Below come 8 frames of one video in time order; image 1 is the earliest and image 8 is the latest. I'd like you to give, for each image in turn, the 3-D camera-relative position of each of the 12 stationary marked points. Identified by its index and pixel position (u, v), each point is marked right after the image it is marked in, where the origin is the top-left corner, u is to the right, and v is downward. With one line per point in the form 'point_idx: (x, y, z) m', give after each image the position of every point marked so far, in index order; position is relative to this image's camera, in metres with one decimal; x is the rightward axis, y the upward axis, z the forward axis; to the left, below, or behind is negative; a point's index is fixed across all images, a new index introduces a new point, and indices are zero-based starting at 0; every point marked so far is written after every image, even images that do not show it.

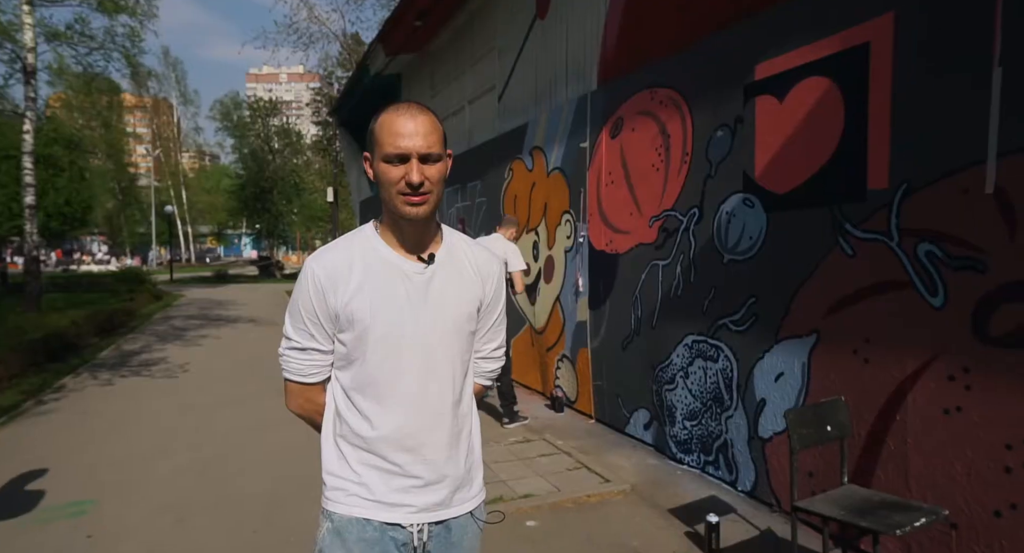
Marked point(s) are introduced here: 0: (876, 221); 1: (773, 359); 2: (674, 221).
0: (+1.9, +0.3, +3.1) m
1: (+1.7, -0.5, +3.7) m
2: (+1.3, +0.4, +4.6) m
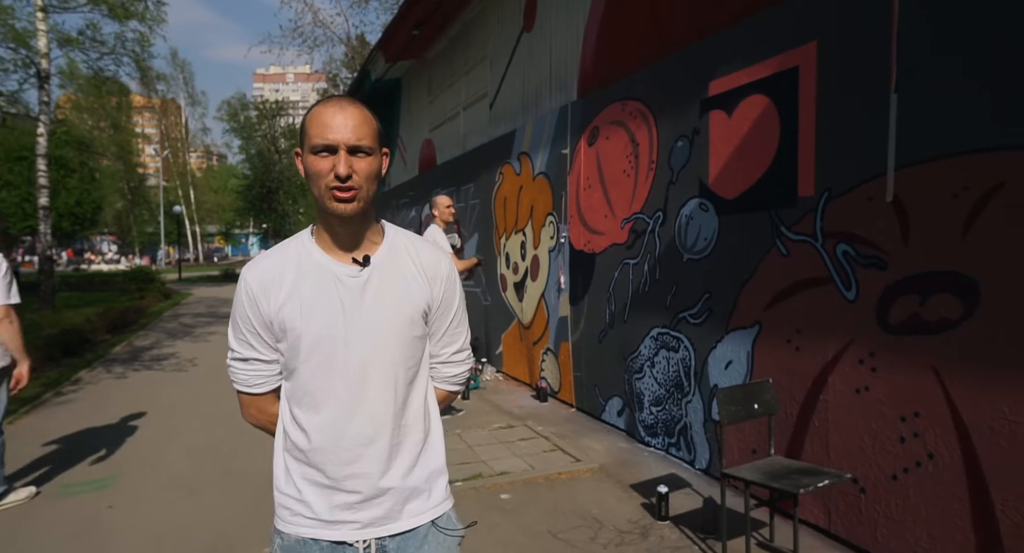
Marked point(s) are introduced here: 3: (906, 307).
0: (+1.7, +0.3, +3.5) m
1: (+1.5, -0.5, +4.1) m
2: (+1.1, +0.4, +5.0) m
3: (+2.0, -0.2, +2.9) m
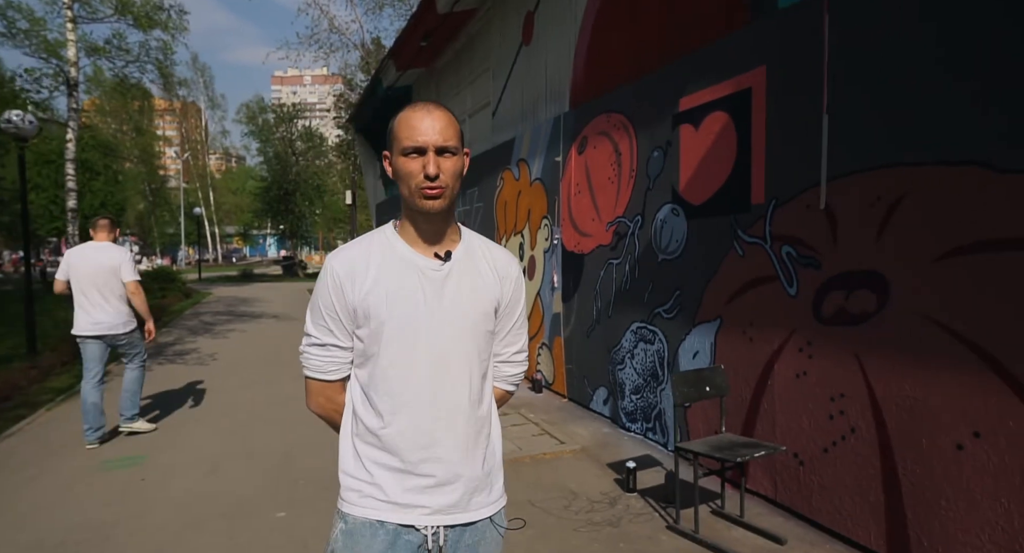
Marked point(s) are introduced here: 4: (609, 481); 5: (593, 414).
0: (+1.6, +0.3, +3.9) m
1: (+1.4, -0.5, +4.5) m
2: (+1.0, +0.5, +5.5) m
3: (+1.8, -0.1, +3.4) m
4: (+0.7, -1.5, +4.3) m
5: (+0.8, -1.4, +6.0) m
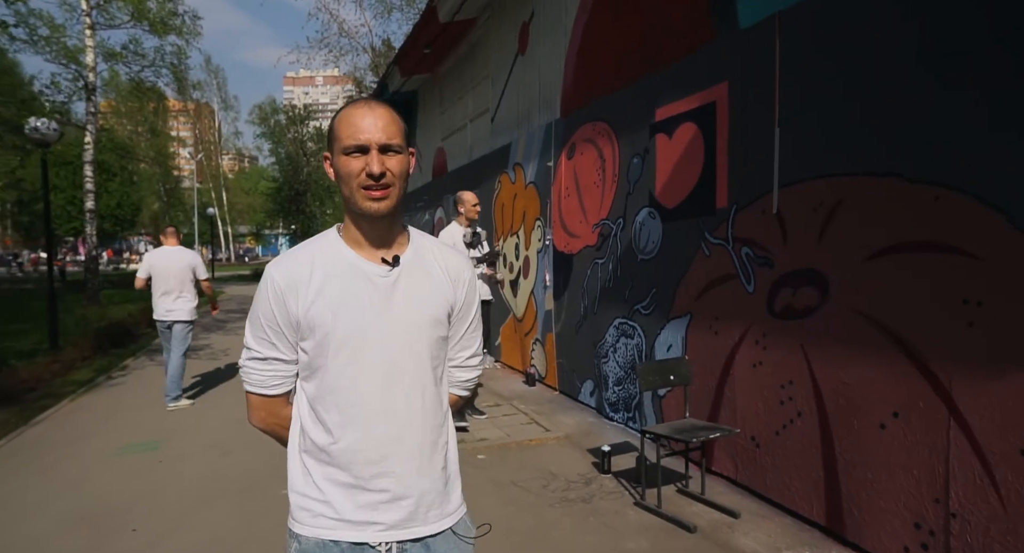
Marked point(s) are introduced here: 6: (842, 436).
0: (+1.5, +0.3, +4.3) m
1: (+1.3, -0.5, +4.9) m
2: (+0.9, +0.5, +5.8) m
3: (+1.7, -0.1, +3.7) m
4: (+0.6, -1.5, +4.7) m
5: (+0.7, -1.4, +6.3) m
6: (+1.8, -0.9, +3.3) m
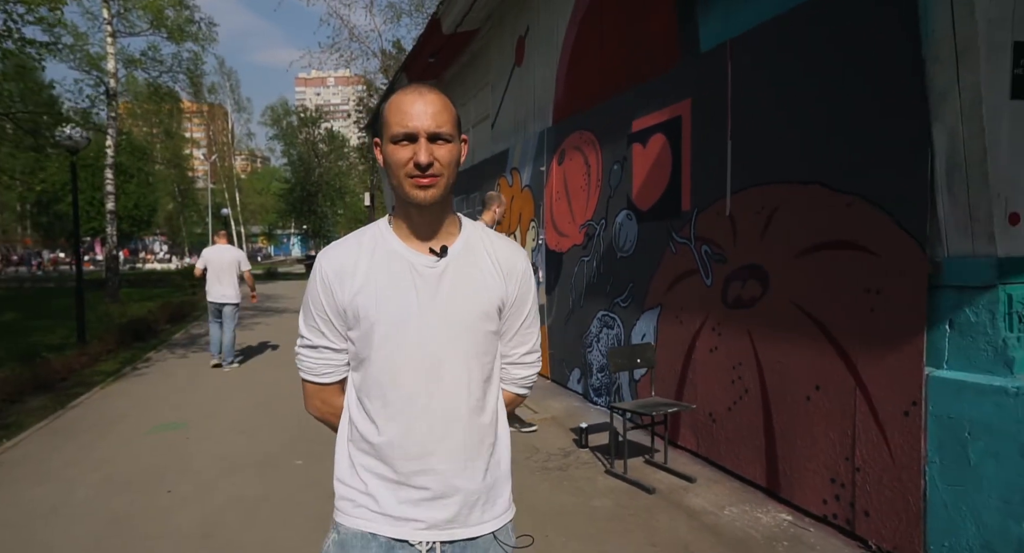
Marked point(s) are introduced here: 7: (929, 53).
0: (+1.4, +0.4, +4.8) m
1: (+1.2, -0.4, +5.4) m
2: (+0.9, +0.5, +6.4) m
3: (+1.6, -0.1, +4.2) m
4: (+0.5, -1.4, +5.2) m
5: (+0.7, -1.3, +6.9) m
6: (+1.7, -0.8, +3.8) m
7: (+2.0, +1.0, +2.8) m
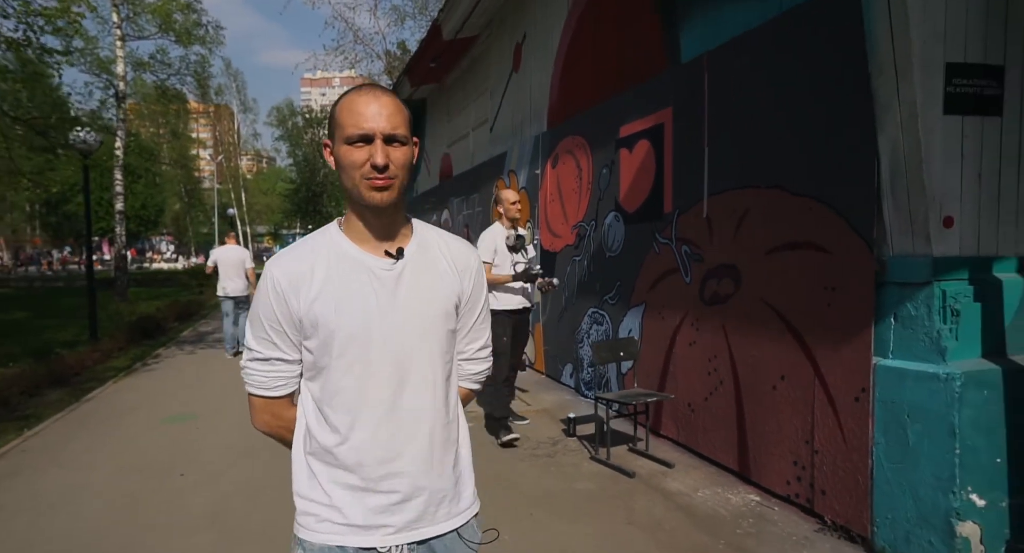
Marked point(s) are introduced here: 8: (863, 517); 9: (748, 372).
0: (+1.3, +0.4, +5.1) m
1: (+1.1, -0.4, +5.7) m
2: (+0.8, +0.5, +6.6) m
3: (+1.5, -0.1, +4.5) m
4: (+0.4, -1.4, +5.5) m
5: (+0.6, -1.3, +7.2) m
6: (+1.6, -0.8, +4.1) m
7: (+1.9, +1.1, +3.0) m
8: (+1.9, -1.3, +3.2) m
9: (+1.6, -0.7, +4.1) m
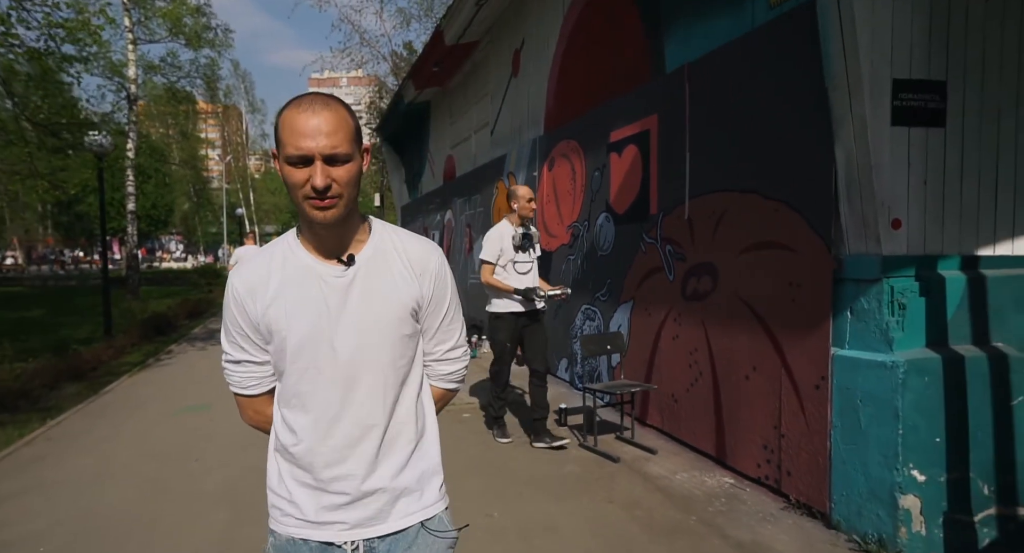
0: (+1.3, +0.4, +5.4) m
1: (+1.1, -0.4, +6.0) m
2: (+0.8, +0.5, +6.9) m
3: (+1.5, -0.1, +4.8) m
4: (+0.4, -1.4, +5.8) m
5: (+0.6, -1.3, +7.5) m
6: (+1.6, -0.8, +4.3) m
7: (+1.8, +1.1, +3.3) m
8: (+1.8, -1.3, +3.5) m
9: (+1.6, -0.6, +4.4) m
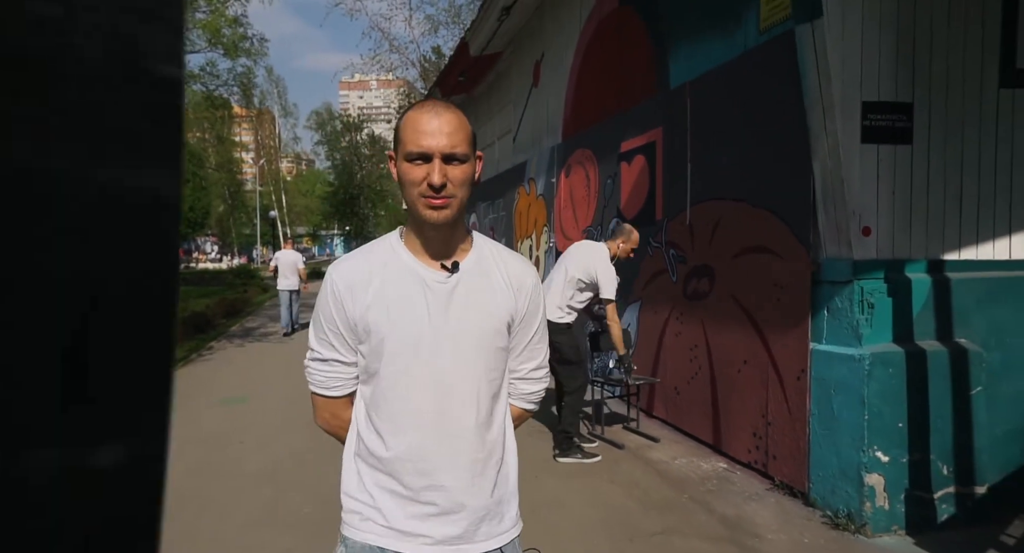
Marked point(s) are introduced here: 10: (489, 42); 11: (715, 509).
0: (+1.4, +0.4, +5.8) m
1: (+1.2, -0.4, +6.4) m
2: (+1.0, +0.5, +7.3) m
3: (+1.6, -0.1, +5.2) m
4: (+0.5, -1.4, +6.2) m
5: (+0.8, -1.3, +7.9) m
6: (+1.7, -0.8, +4.7) m
7: (+1.9, +1.1, +3.7) m
8: (+1.9, -1.3, +3.8) m
9: (+1.7, -0.7, +4.8) m
10: (-0.4, +4.2, +10.5) m
11: (+1.3, -1.5, +3.8) m
